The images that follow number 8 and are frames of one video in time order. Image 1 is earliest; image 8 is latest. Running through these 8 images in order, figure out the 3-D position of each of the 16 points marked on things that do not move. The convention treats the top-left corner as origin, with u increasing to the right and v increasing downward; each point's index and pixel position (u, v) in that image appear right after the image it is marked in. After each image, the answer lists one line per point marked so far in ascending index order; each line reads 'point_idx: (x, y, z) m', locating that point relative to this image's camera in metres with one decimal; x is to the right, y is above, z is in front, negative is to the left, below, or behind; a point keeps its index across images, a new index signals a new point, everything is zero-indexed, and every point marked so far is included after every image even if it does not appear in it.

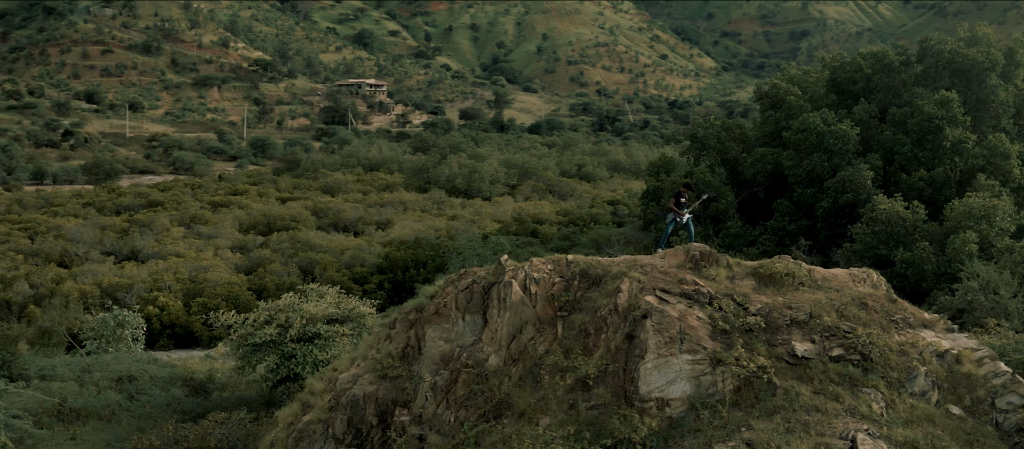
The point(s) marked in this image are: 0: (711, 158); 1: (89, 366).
0: (+3.3, +1.1, +18.5) m
1: (-4.1, -1.4, +11.0) m
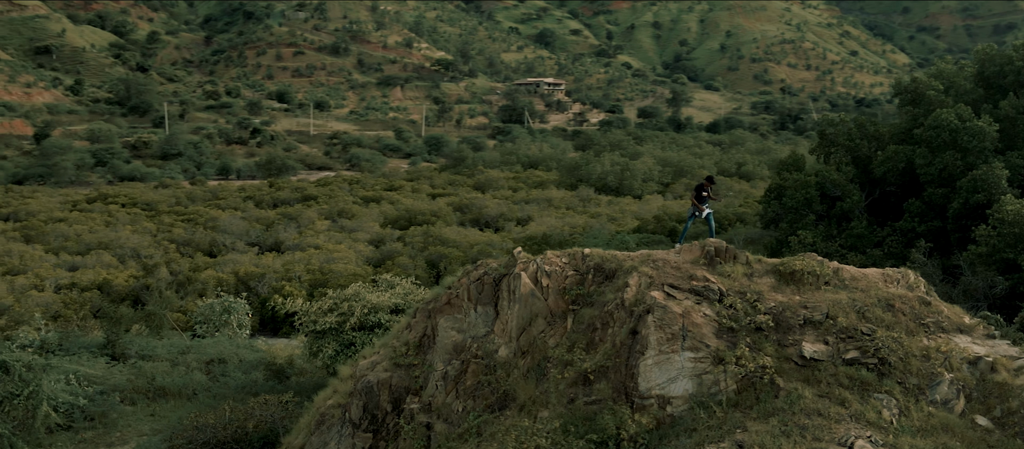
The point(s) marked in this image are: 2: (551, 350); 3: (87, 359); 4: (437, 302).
0: (+5.2, +1.1, +17.8) m
1: (-3.3, -1.3, +11.6) m
2: (+0.2, -0.7, +6.7) m
3: (-4.1, -1.3, +10.9) m
4: (-0.6, -0.5, +7.5) m
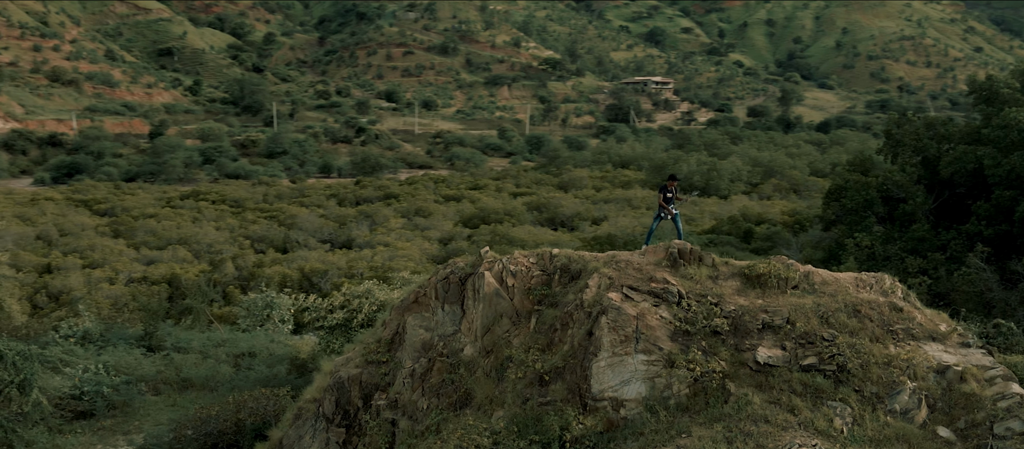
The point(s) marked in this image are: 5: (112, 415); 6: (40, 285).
0: (+6.0, +1.1, +17.3) m
1: (-3.0, -1.2, +11.9) m
2: (0.0, -0.7, +6.7) m
3: (-3.9, -1.3, +11.4) m
4: (-0.8, -0.5, +7.6) m
5: (-3.5, -1.7, +9.8) m
6: (-7.5, -1.0, +18.0) m
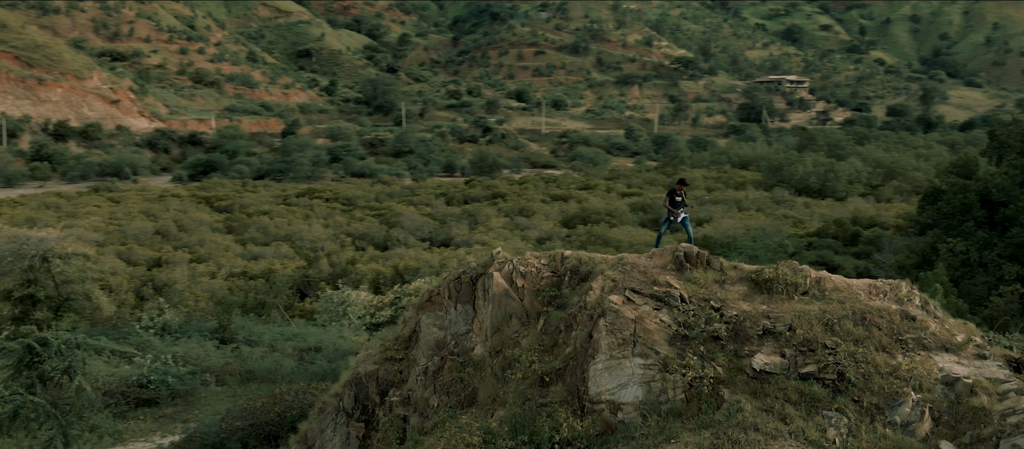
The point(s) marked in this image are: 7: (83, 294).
0: (+7.3, +1.0, +16.5) m
1: (-2.4, -1.2, +12.3) m
2: (0.0, -0.8, +6.7) m
3: (-3.3, -1.2, +11.8) m
4: (-0.6, -0.5, +7.7) m
5: (-3.1, -1.6, +10.2) m
6: (-6.1, -0.9, +18.9) m
7: (-4.8, -0.8, +12.6) m
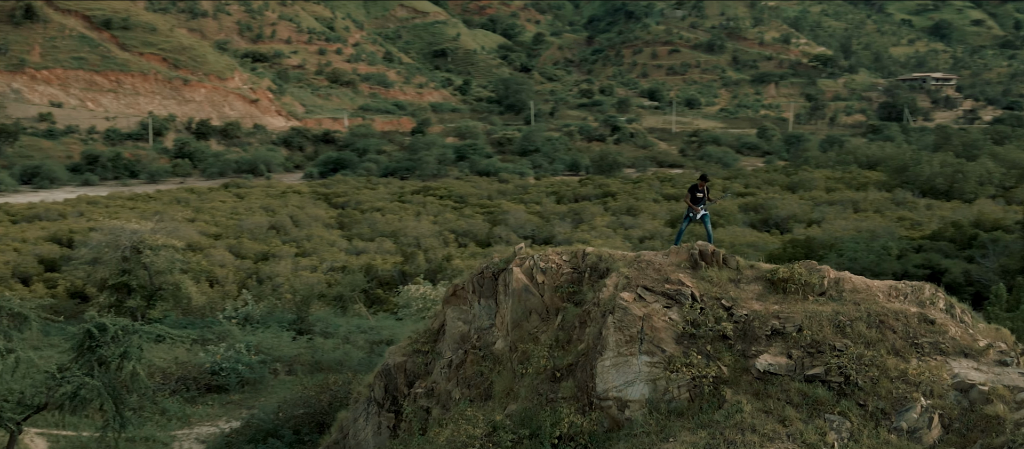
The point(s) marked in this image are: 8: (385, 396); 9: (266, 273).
0: (+8.5, +0.9, +15.6) m
1: (-1.6, -1.2, +12.6) m
2: (+0.1, -0.7, +6.8) m
3: (-2.6, -1.2, +12.3) m
4: (-0.4, -0.5, +7.8) m
5: (-2.5, -1.6, +10.6) m
6: (-4.5, -0.8, +19.6) m
7: (-4.0, -0.7, +13.2) m
8: (-0.9, -1.2, +7.6) m
9: (-4.2, -0.8, +19.1) m
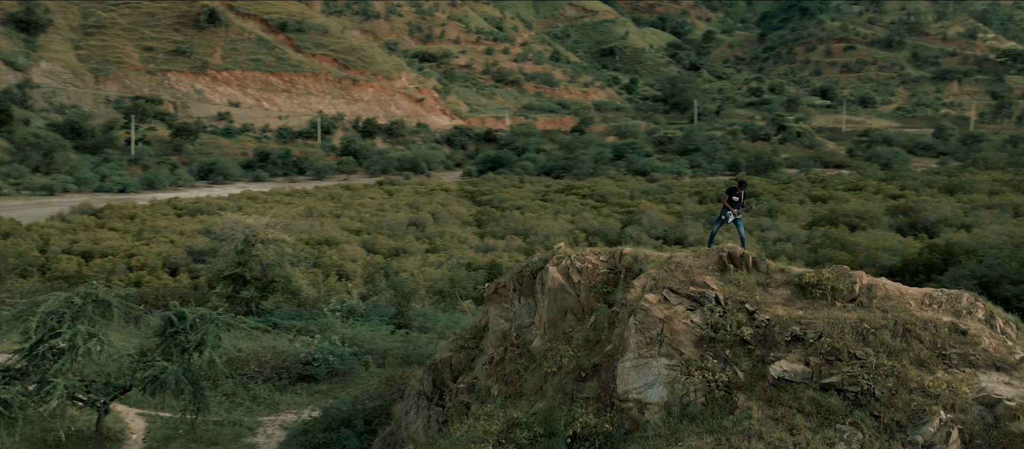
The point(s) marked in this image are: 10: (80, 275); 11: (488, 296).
0: (+10.0, +0.8, +14.3) m
1: (-0.5, -1.1, +12.8) m
2: (+0.3, -0.7, +6.8) m
3: (-1.6, -1.1, +12.6) m
4: (-0.1, -0.5, +7.9) m
5: (-1.7, -1.5, +11.0) m
6: (-2.3, -0.7, +20.1) m
7: (-2.8, -0.6, +13.7) m
8: (-0.5, -1.1, +7.8) m
9: (-2.1, -0.8, +19.6) m
10: (-7.4, -0.9, +19.5) m
11: (-0.1, -0.5, +7.9) m
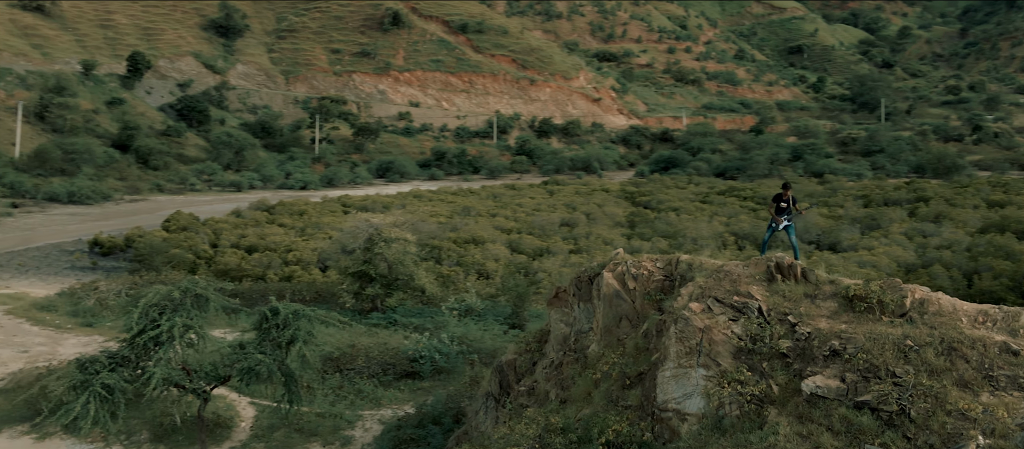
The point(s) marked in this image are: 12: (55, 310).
0: (+11.4, +0.6, +12.5) m
1: (+0.8, -1.2, +12.8) m
2: (+0.6, -0.8, +6.8) m
3: (-0.3, -1.1, +12.8) m
4: (+0.4, -0.5, +7.9) m
5: (-0.7, -1.5, +11.3) m
6: (+0.2, -0.7, +20.3) m
7: (-1.3, -0.6, +14.1) m
8: (-0.1, -1.2, +7.8) m
9: (+0.3, -0.8, +19.8) m
10: (-5.0, -0.8, +20.6) m
11: (+0.4, -0.5, +7.9) m
12: (-6.2, -1.2, +15.4) m
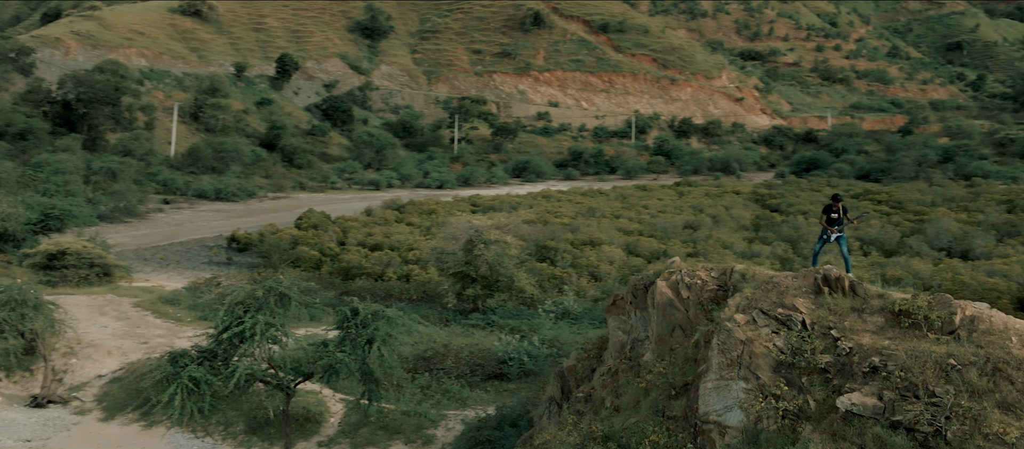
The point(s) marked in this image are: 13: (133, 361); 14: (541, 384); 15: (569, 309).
0: (+12.4, +0.4, +11.0) m
1: (+1.8, -1.2, +12.7) m
2: (+0.9, -0.8, +6.7) m
3: (+0.8, -1.2, +12.8) m
4: (+0.9, -0.5, +7.9) m
5: (+0.1, -1.6, +11.3) m
6: (+2.2, -0.8, +20.2) m
7: (0.0, -0.7, +14.2) m
8: (+0.4, -1.2, +7.9) m
9: (+2.3, -0.8, +19.7) m
10: (-2.9, -0.8, +21.1) m
11: (+0.8, -0.6, +7.9) m
12: (-4.8, -1.1, +16.1) m
13: (-4.2, -1.5, +12.6) m
14: (+0.4, -1.6, +11.2) m
15: (+0.7, -1.0, +13.6) m
